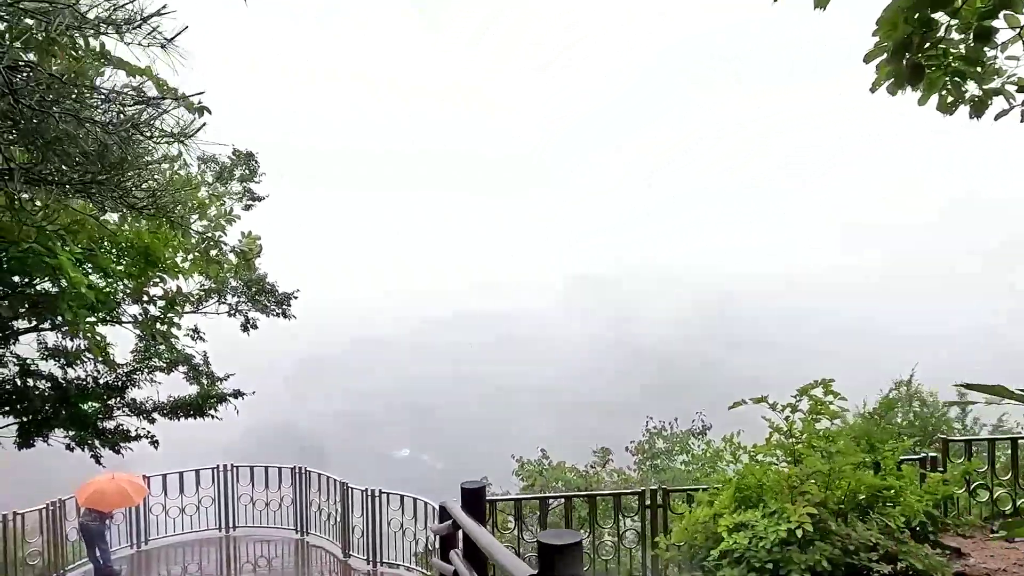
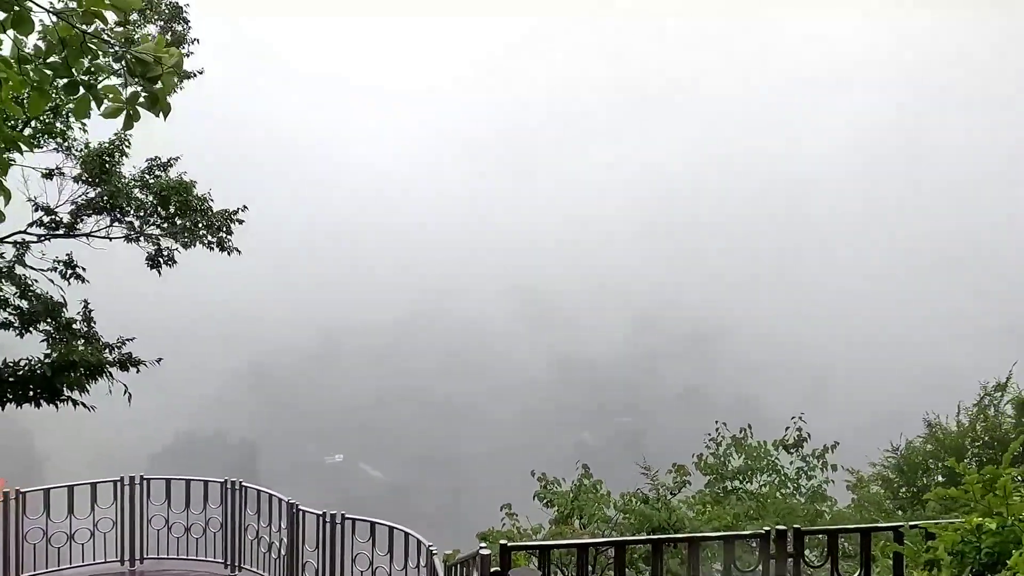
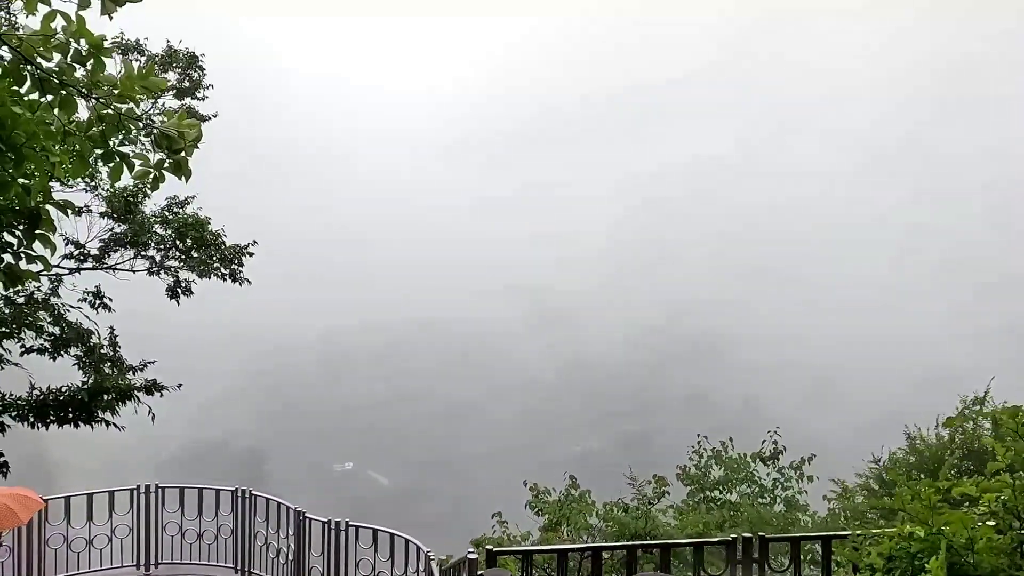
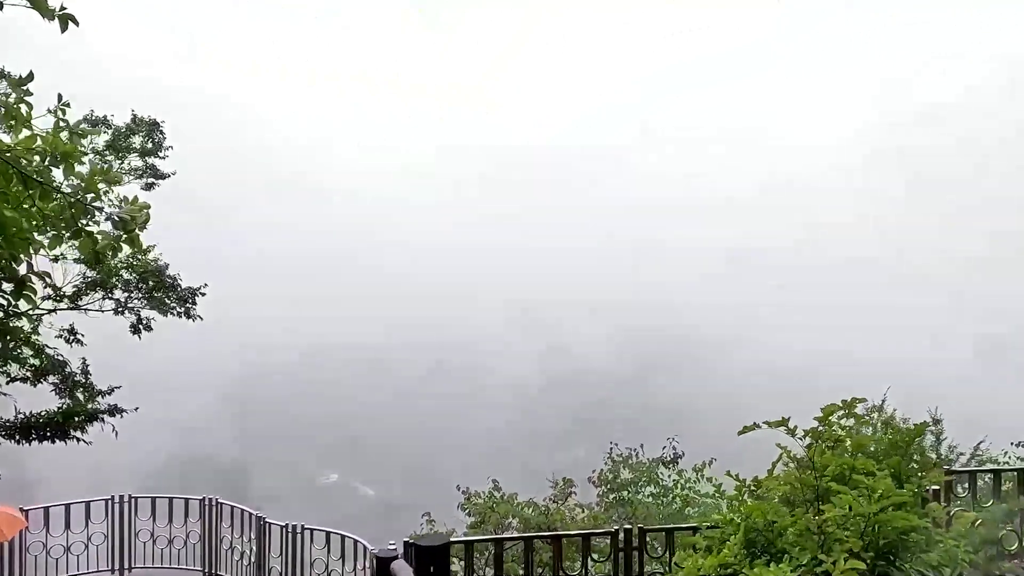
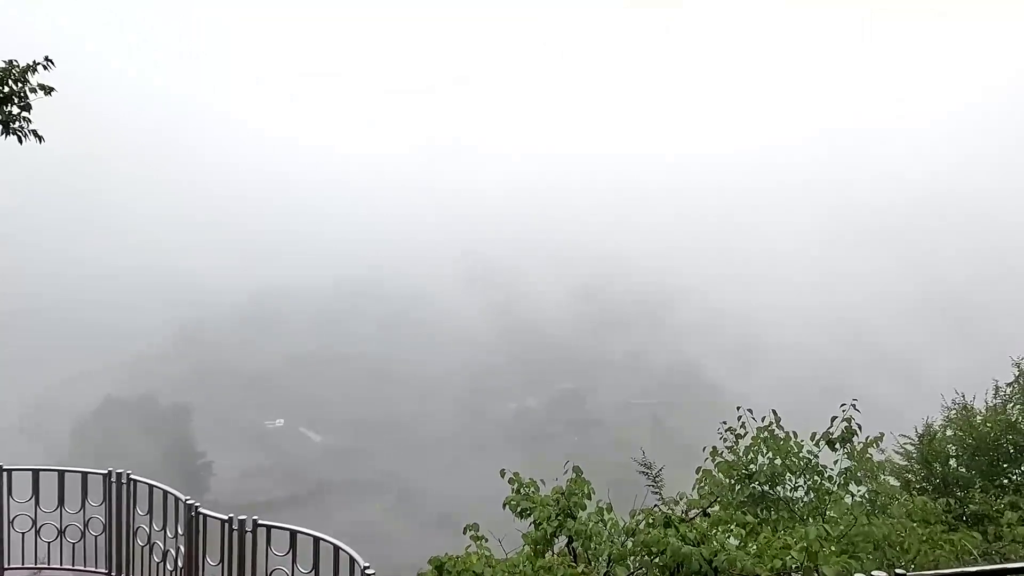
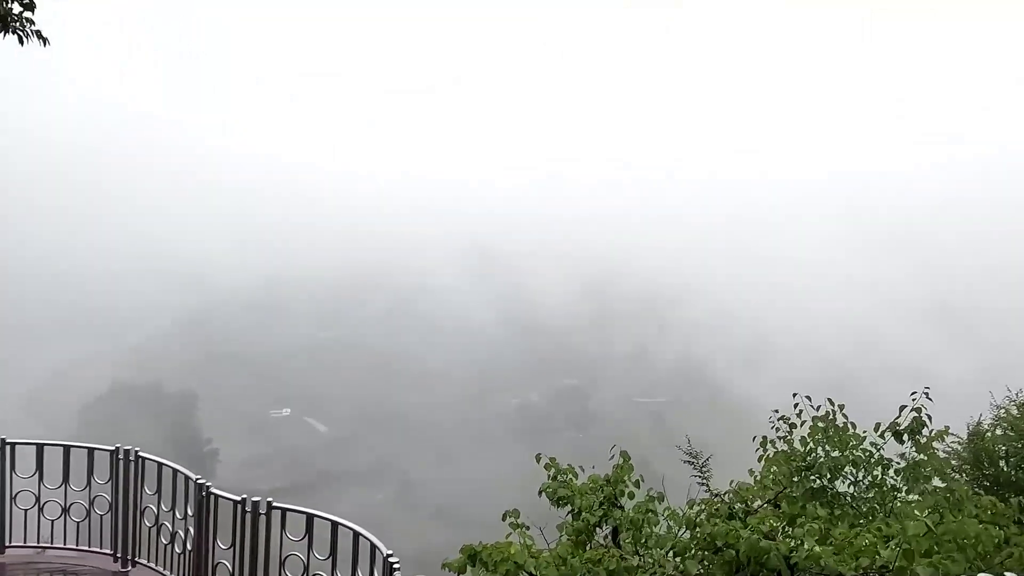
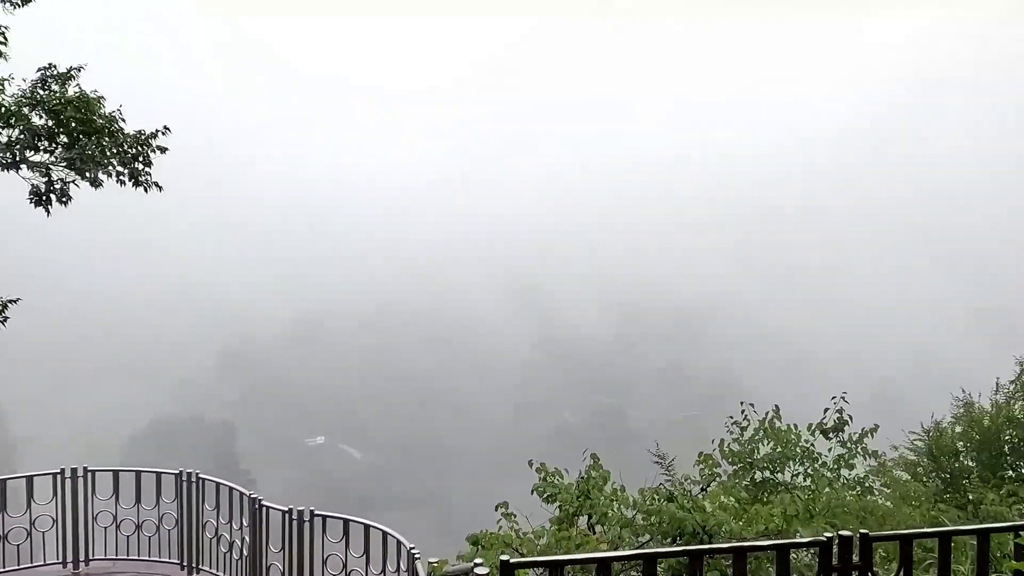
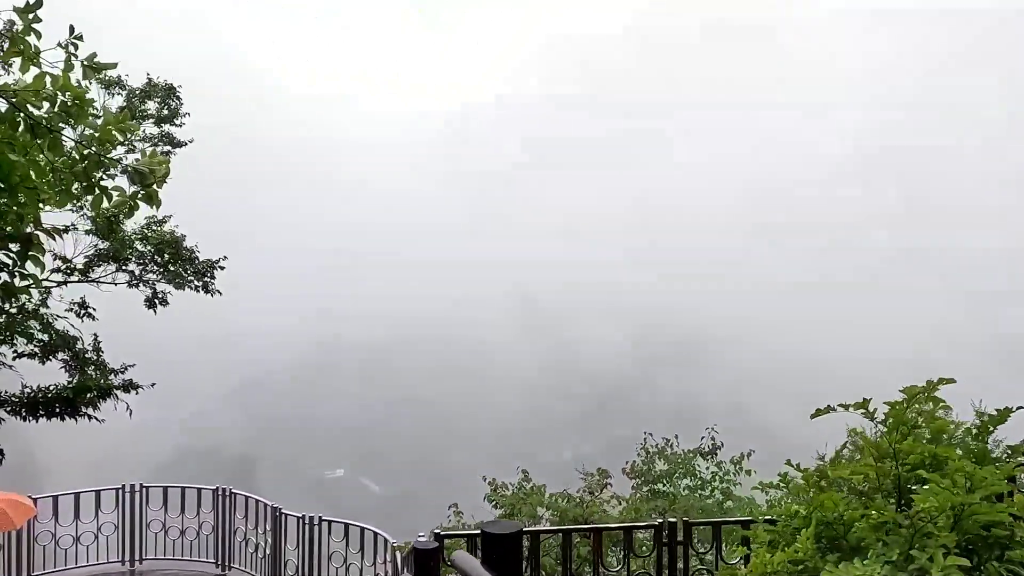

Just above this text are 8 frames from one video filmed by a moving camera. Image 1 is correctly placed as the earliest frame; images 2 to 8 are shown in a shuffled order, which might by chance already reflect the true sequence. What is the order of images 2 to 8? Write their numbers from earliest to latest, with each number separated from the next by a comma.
4, 8, 3, 2, 7, 5, 6
